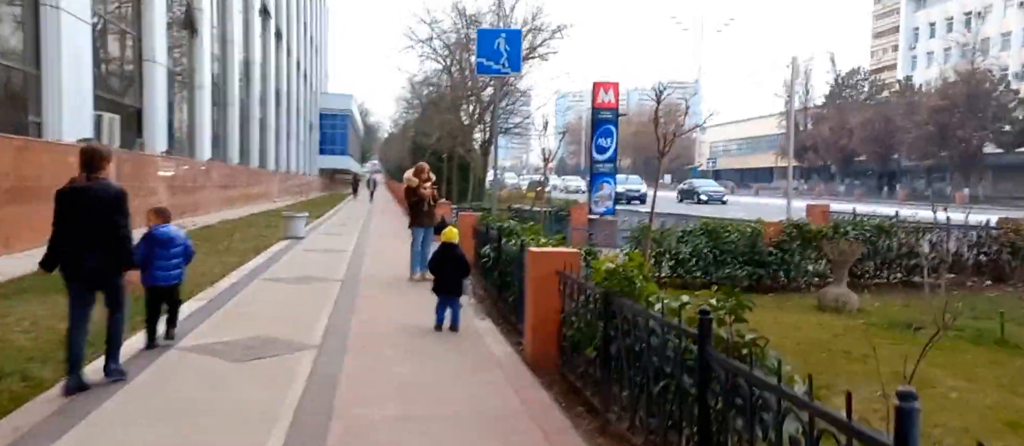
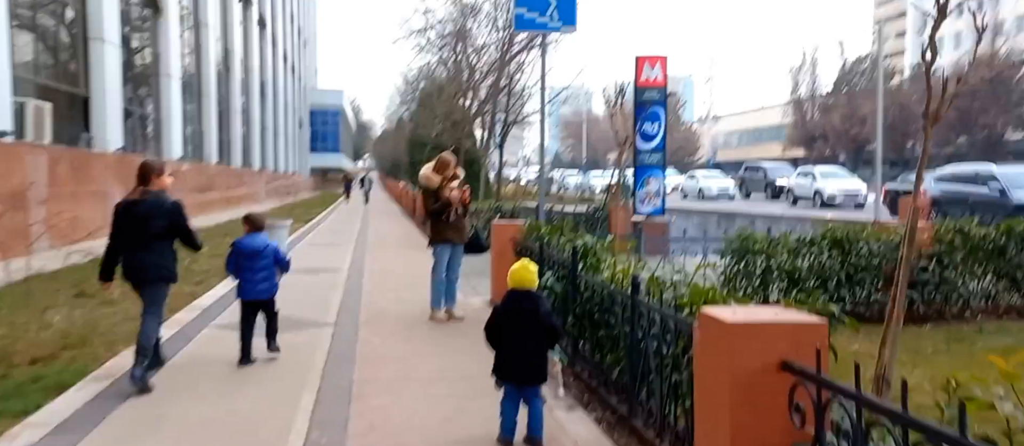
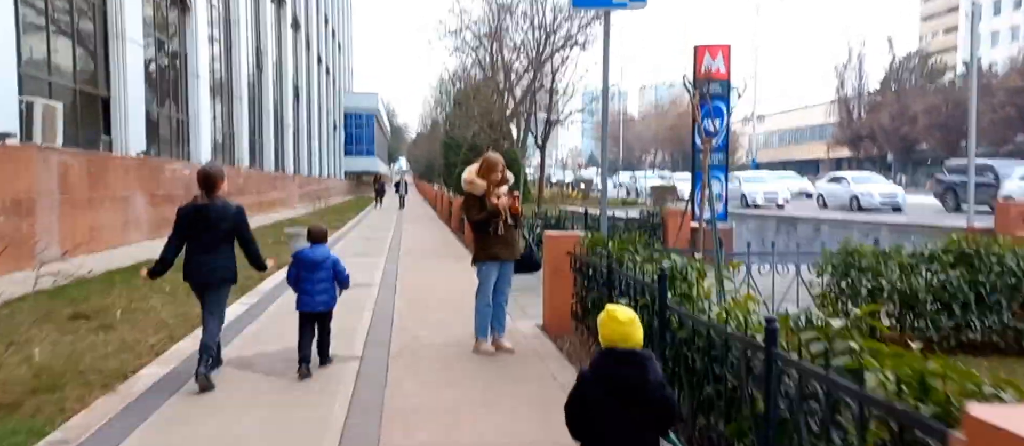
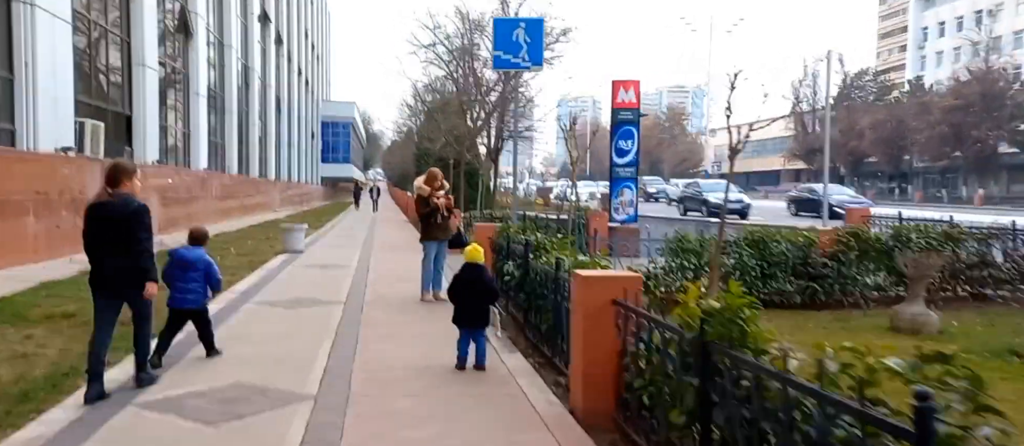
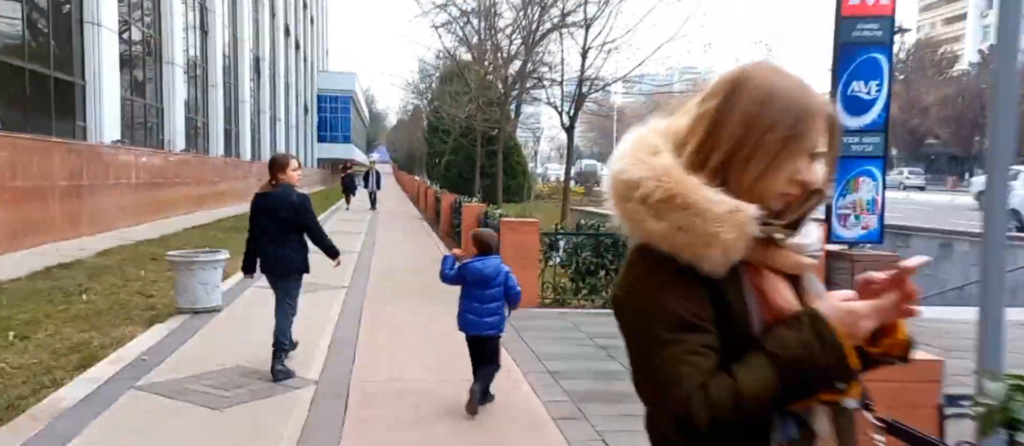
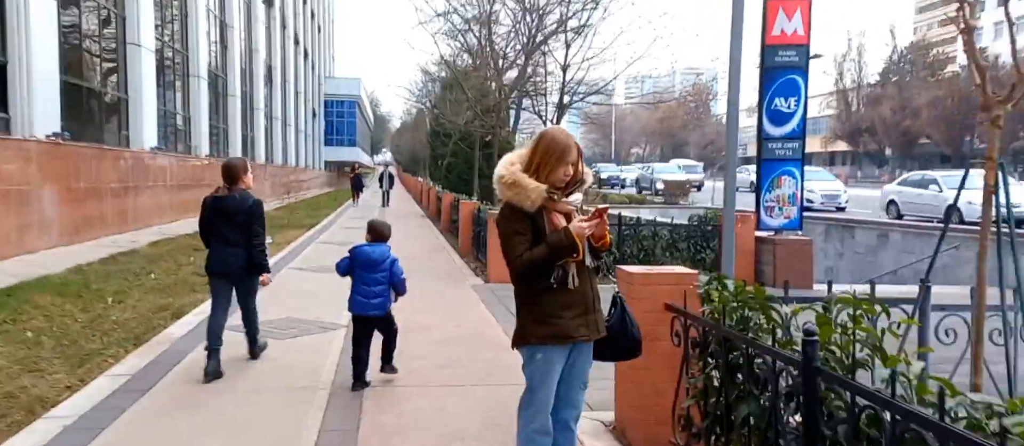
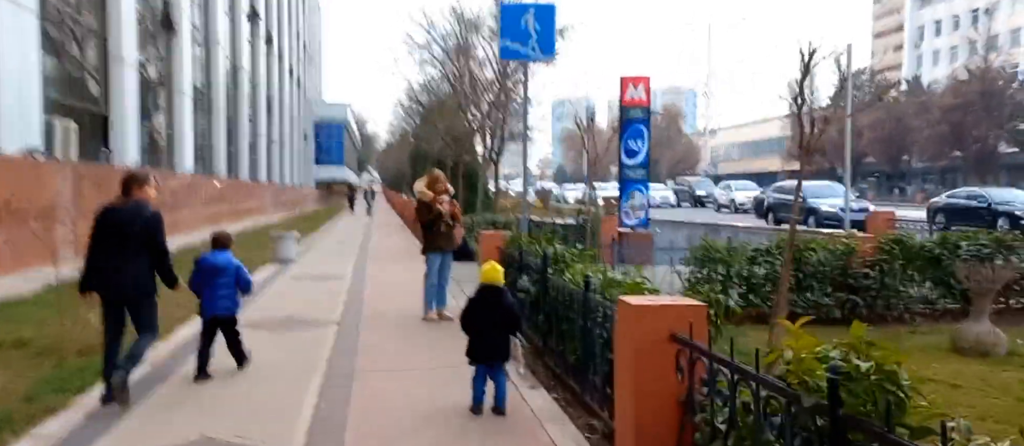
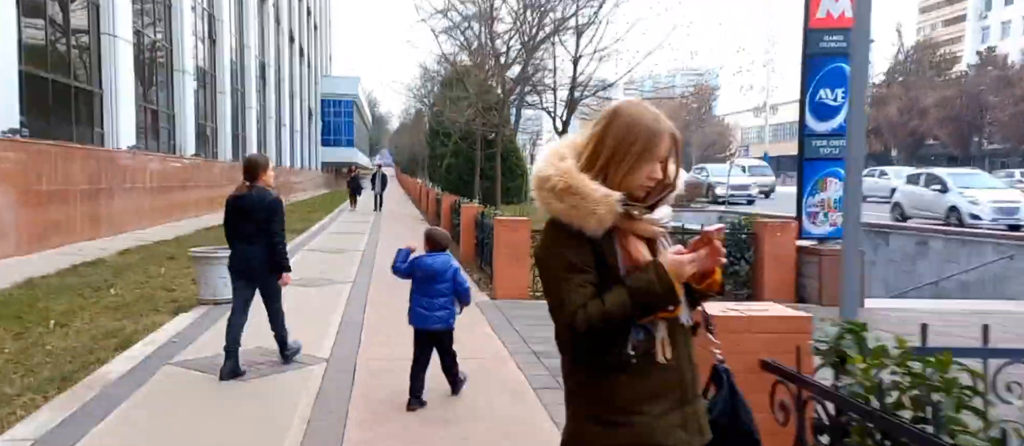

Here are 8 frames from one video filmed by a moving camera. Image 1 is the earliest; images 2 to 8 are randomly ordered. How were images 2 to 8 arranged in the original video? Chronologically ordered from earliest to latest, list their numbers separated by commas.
4, 7, 2, 3, 6, 8, 5
